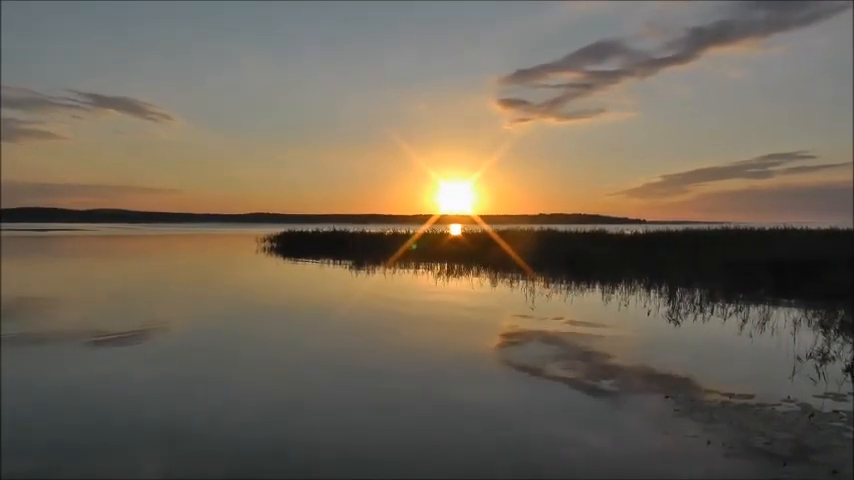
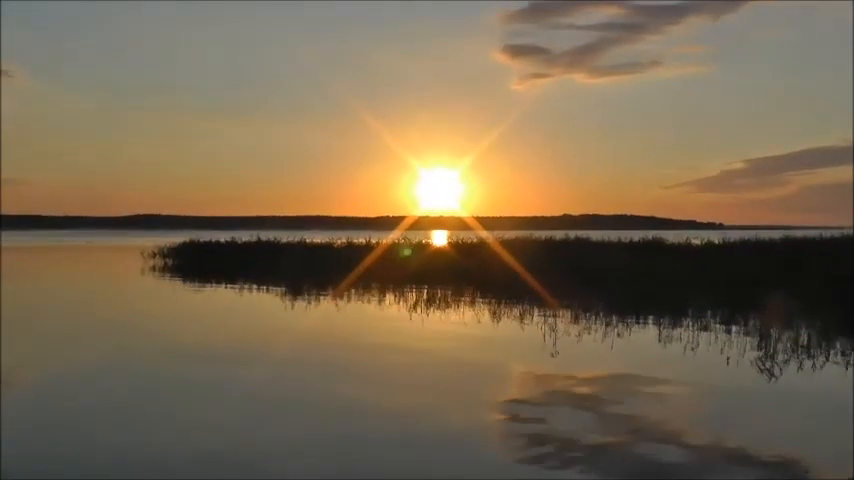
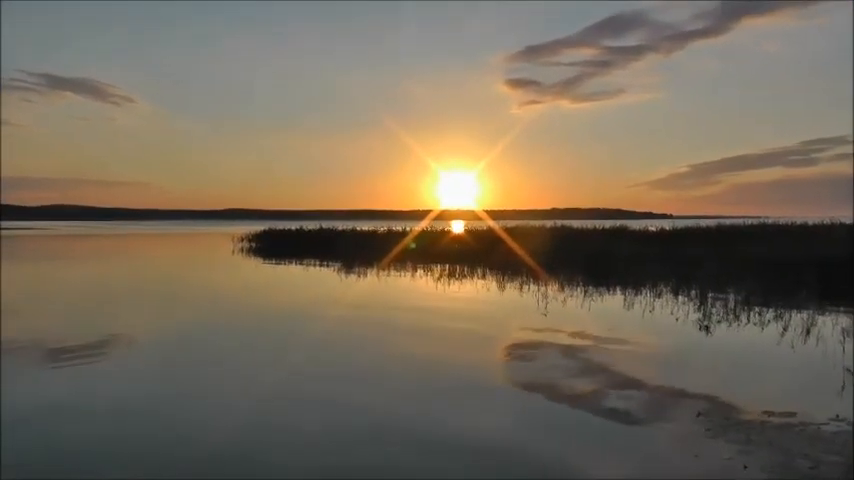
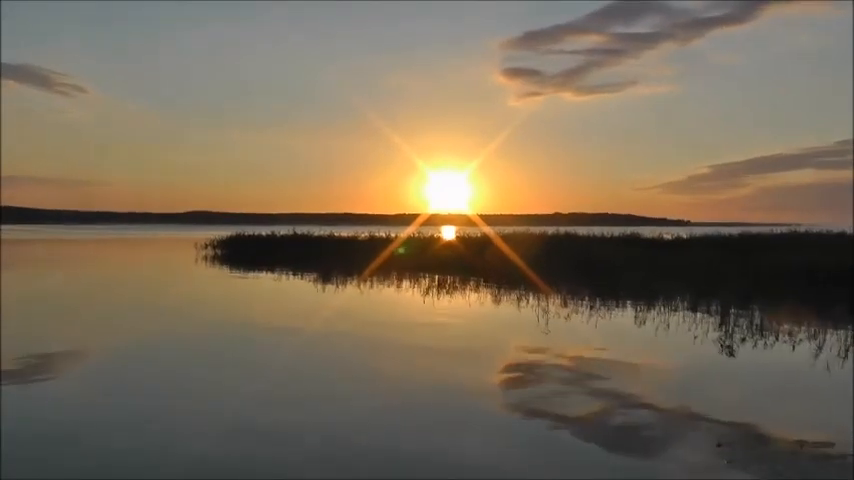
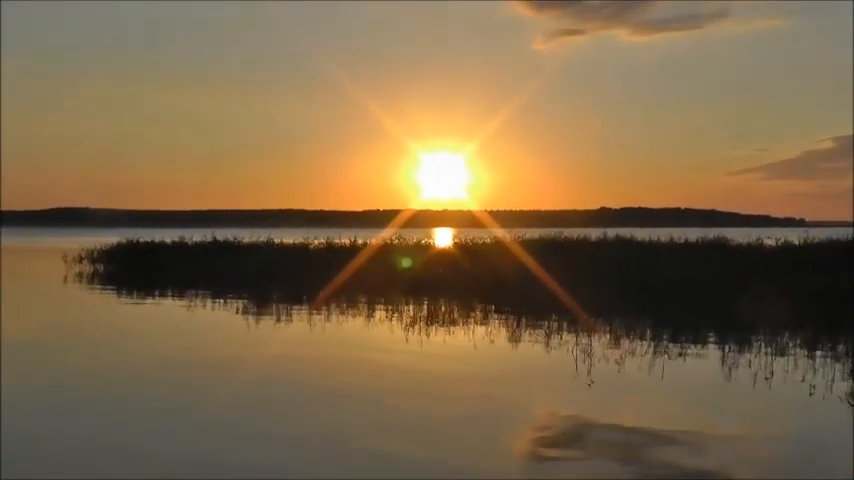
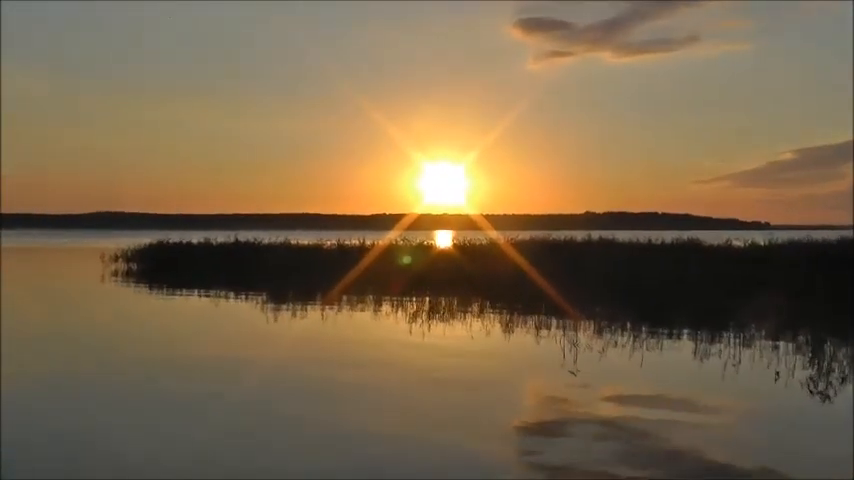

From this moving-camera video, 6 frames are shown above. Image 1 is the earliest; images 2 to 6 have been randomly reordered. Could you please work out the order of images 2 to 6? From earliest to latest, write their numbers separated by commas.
3, 4, 2, 6, 5
